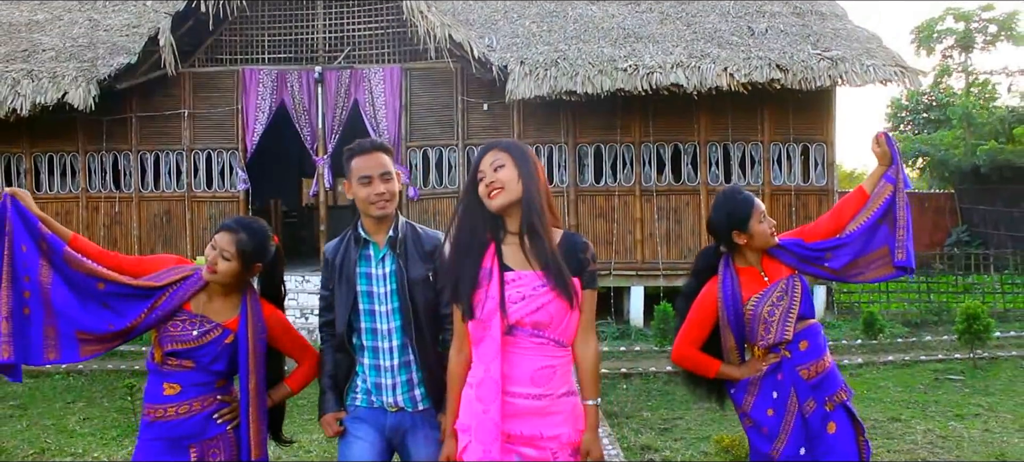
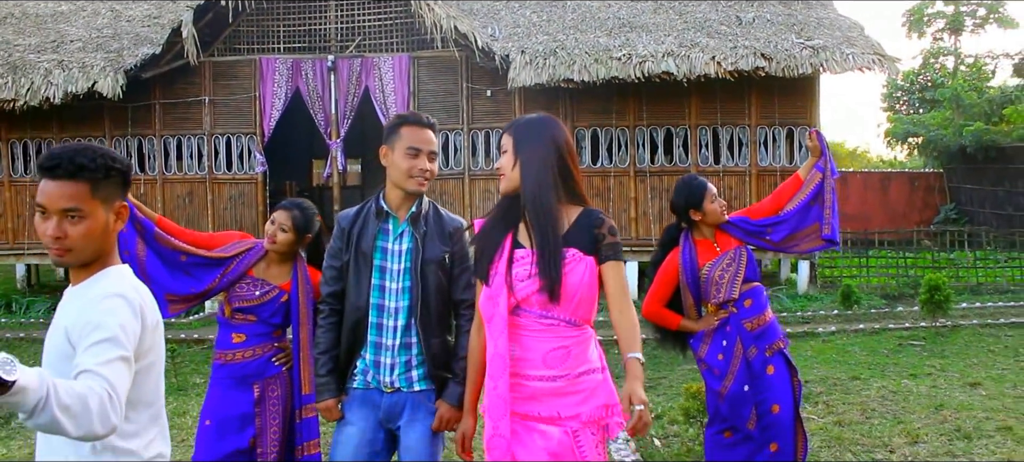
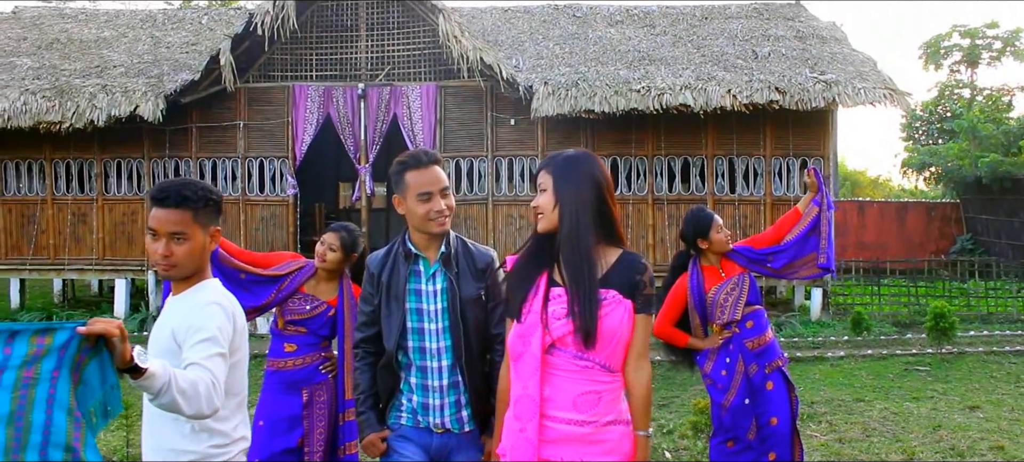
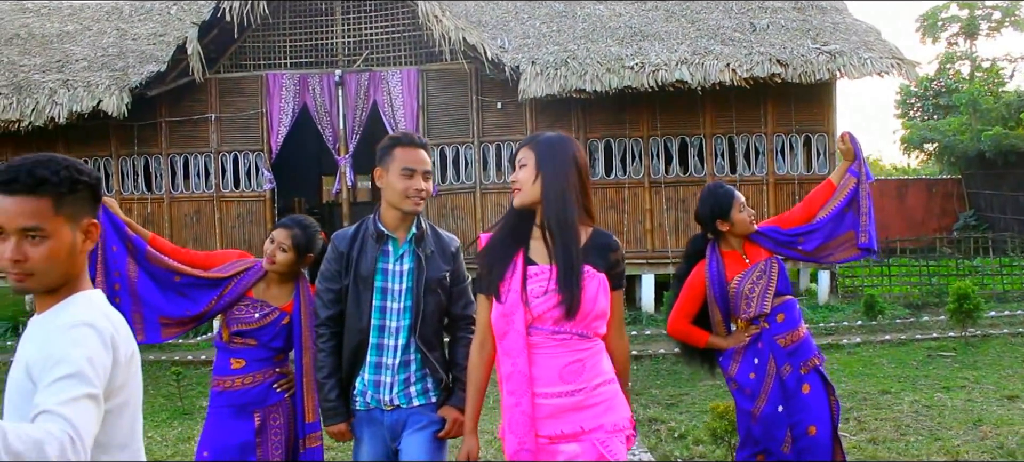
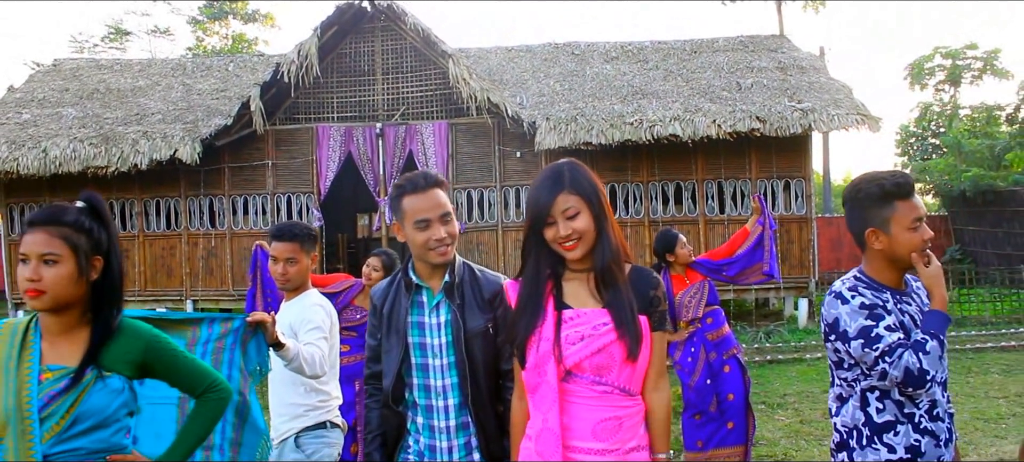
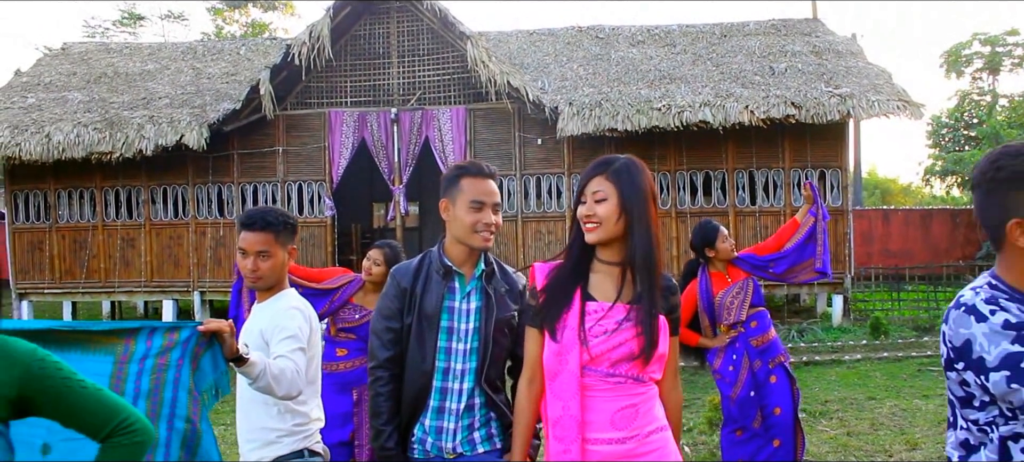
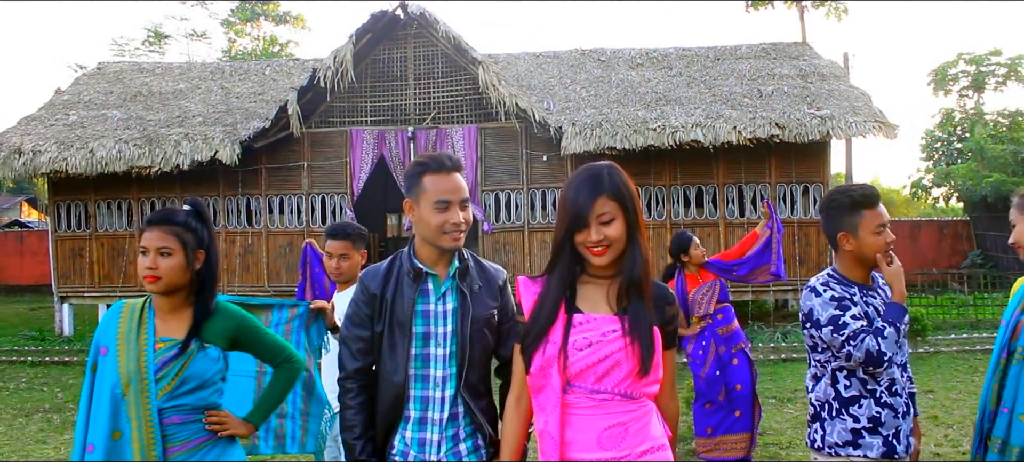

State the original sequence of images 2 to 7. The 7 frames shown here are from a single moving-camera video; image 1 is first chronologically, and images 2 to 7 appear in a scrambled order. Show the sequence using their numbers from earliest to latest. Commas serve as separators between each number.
4, 2, 3, 6, 5, 7
